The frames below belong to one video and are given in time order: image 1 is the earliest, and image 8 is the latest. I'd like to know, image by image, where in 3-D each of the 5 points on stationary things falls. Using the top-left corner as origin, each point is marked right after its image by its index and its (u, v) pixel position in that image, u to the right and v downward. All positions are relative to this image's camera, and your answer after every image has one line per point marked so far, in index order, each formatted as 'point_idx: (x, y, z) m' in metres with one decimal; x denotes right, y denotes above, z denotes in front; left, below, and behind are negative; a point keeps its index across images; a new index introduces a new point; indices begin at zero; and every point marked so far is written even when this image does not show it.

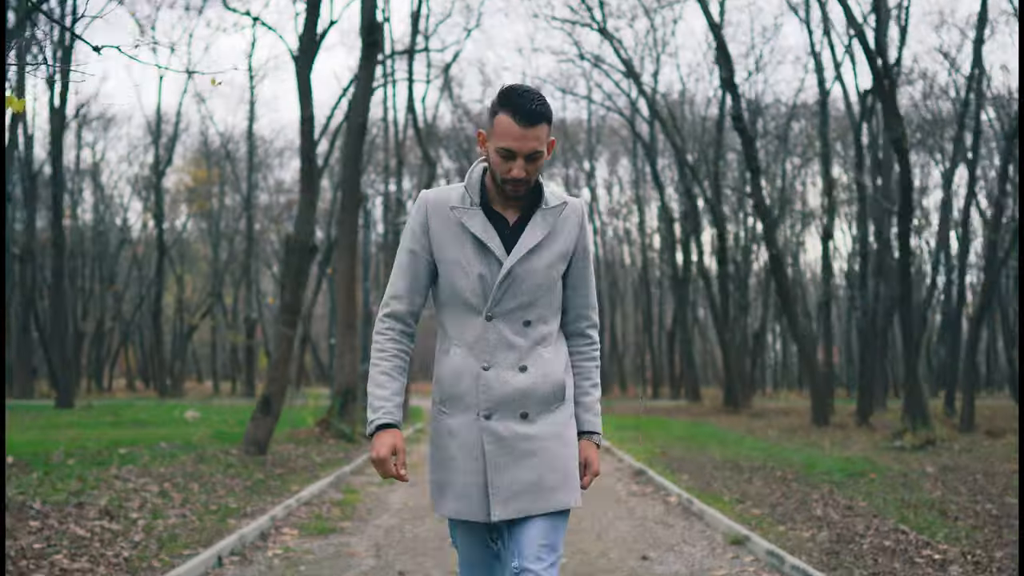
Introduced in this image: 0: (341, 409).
0: (-3.0, -2.1, +17.0) m
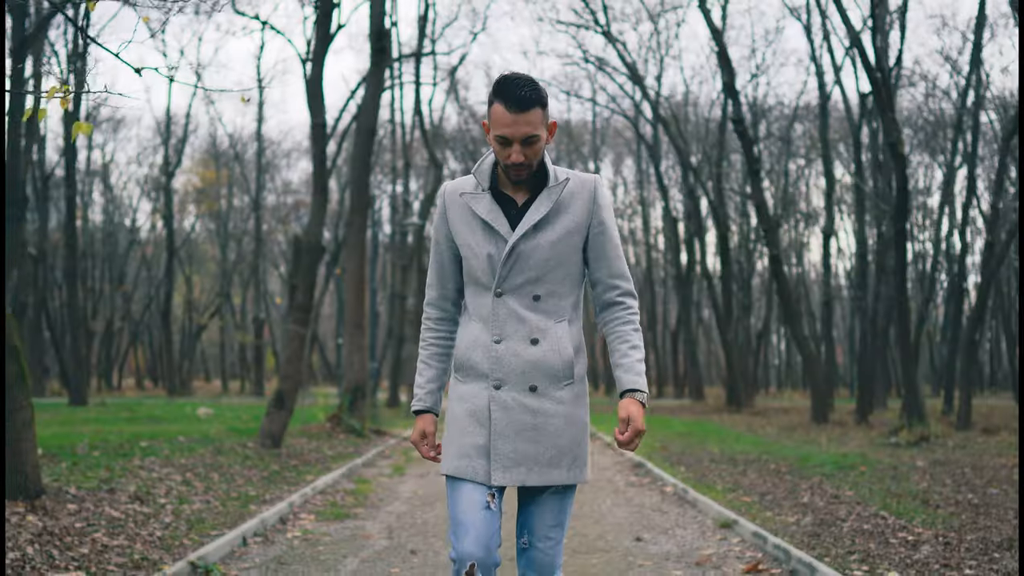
0: (-2.9, -2.1, +17.5) m
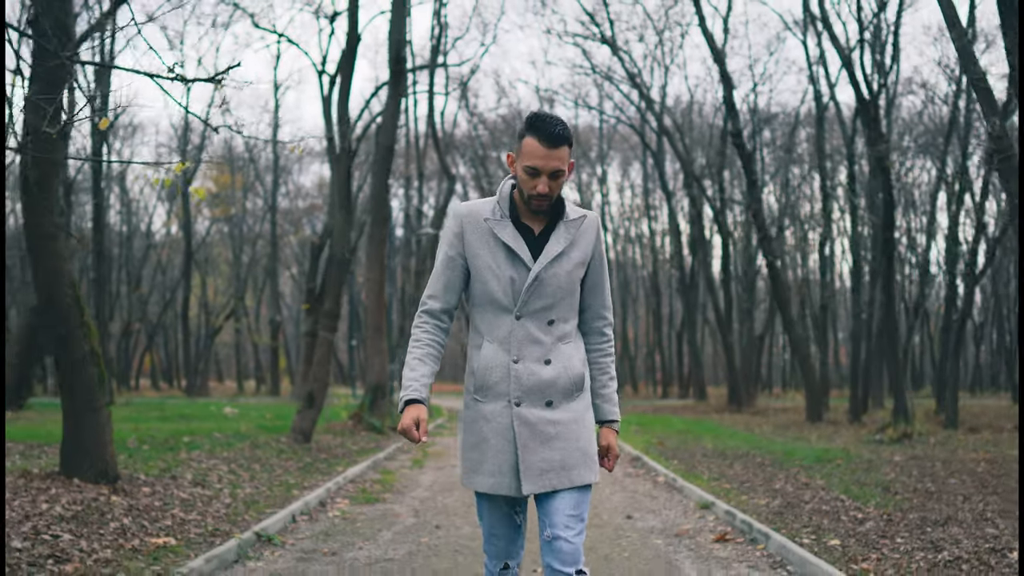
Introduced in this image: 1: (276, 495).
0: (-2.7, -2.2, +18.7) m
1: (-2.1, -1.8, +8.6) m
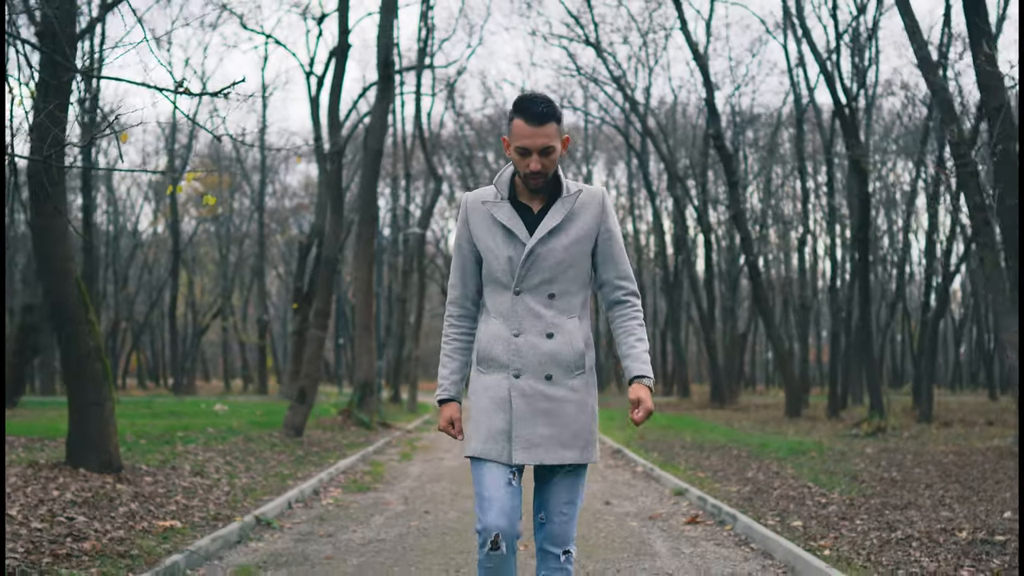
0: (-3.0, -2.2, +19.1) m
1: (-2.2, -1.8, +9.0) m
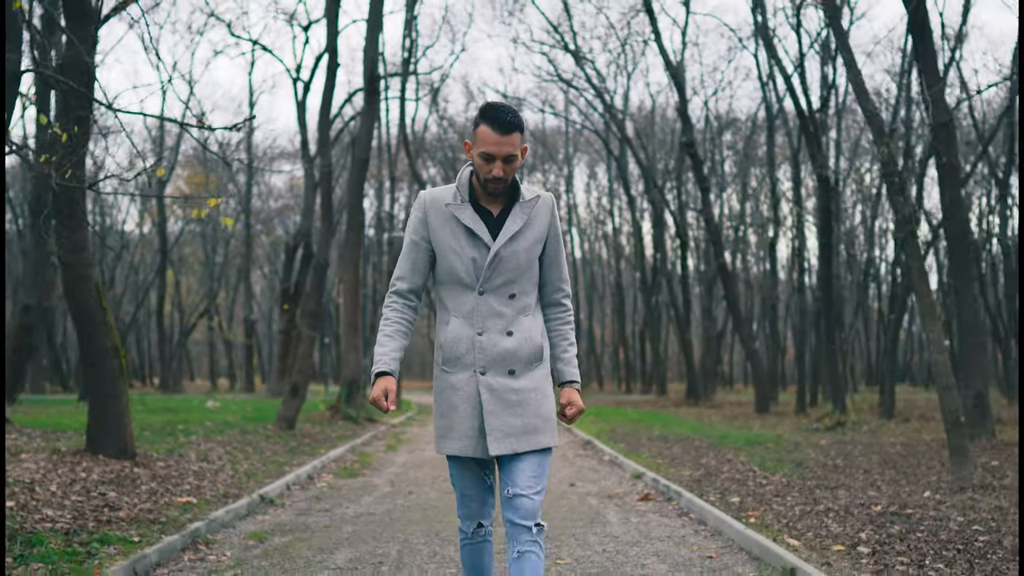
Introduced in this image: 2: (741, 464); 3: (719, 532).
0: (-3.4, -2.3, +20.0) m
1: (-2.5, -1.9, +9.9) m
2: (+2.5, -1.9, +10.6) m
3: (+1.4, -1.6, +6.4) m
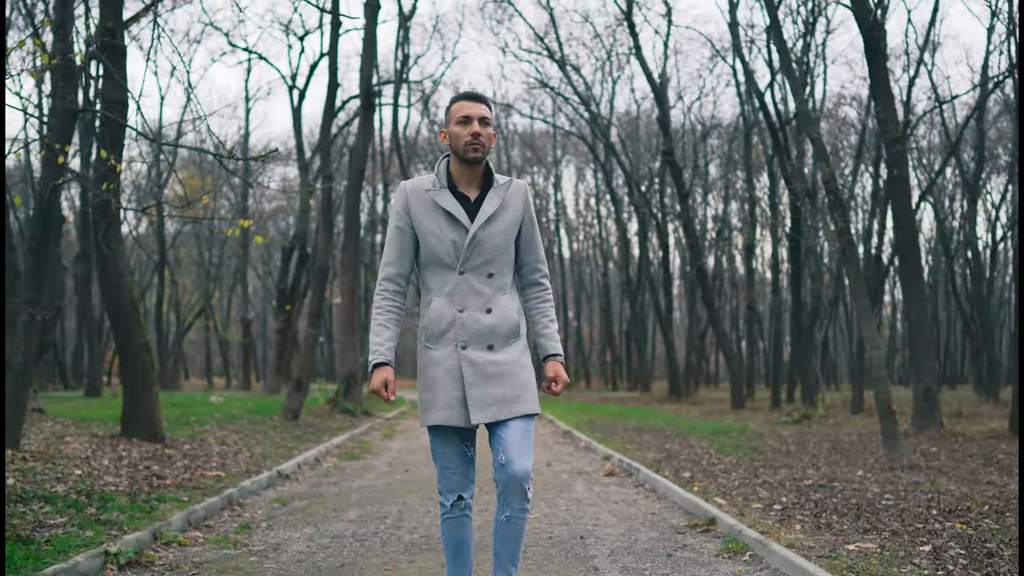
0: (-3.7, -2.3, +21.2) m
1: (-2.7, -1.9, +11.2) m
2: (+2.3, -2.0, +11.9) m
3: (+1.2, -1.7, +7.7) m
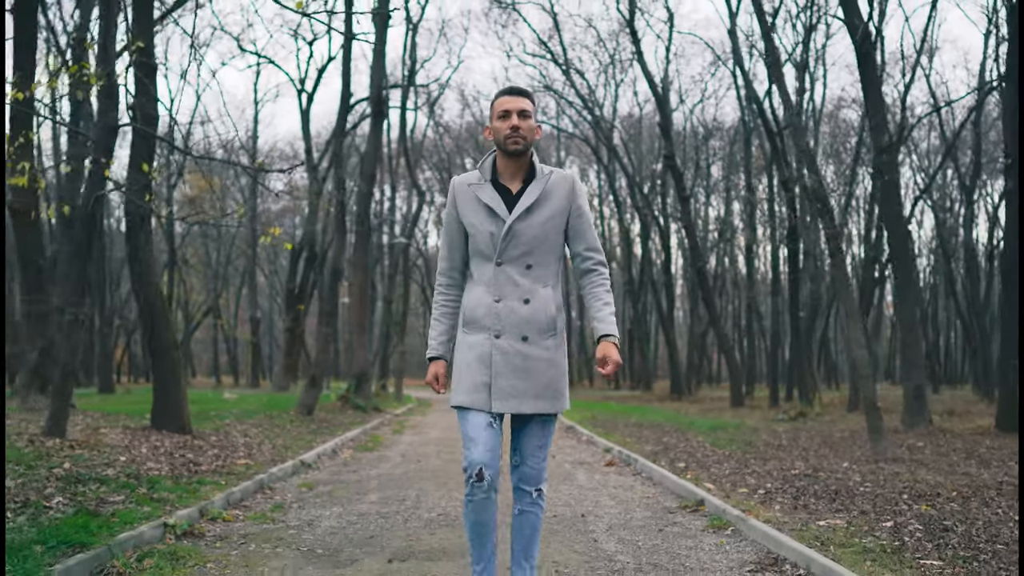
0: (-3.6, -2.3, +21.9) m
1: (-2.6, -1.9, +11.9) m
2: (+2.4, -2.0, +12.5) m
3: (+1.3, -1.7, +8.3) m
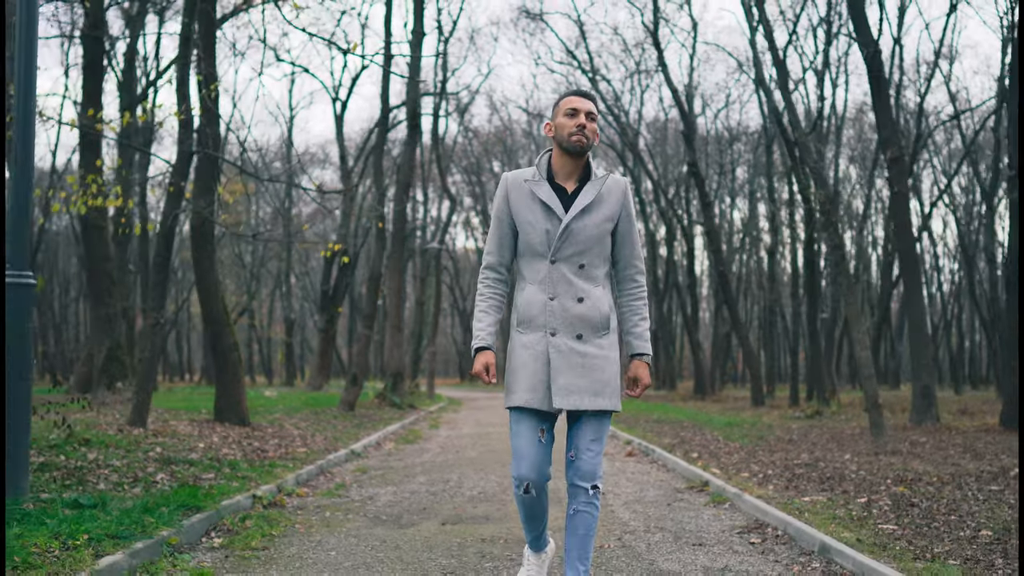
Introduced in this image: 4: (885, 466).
0: (-2.9, -2.4, +23.1) m
1: (-2.2, -2.0, +13.0) m
2: (+2.8, -2.1, +13.5) m
3: (+1.6, -1.8, +9.4) m
4: (+4.1, -2.0, +10.7) m
